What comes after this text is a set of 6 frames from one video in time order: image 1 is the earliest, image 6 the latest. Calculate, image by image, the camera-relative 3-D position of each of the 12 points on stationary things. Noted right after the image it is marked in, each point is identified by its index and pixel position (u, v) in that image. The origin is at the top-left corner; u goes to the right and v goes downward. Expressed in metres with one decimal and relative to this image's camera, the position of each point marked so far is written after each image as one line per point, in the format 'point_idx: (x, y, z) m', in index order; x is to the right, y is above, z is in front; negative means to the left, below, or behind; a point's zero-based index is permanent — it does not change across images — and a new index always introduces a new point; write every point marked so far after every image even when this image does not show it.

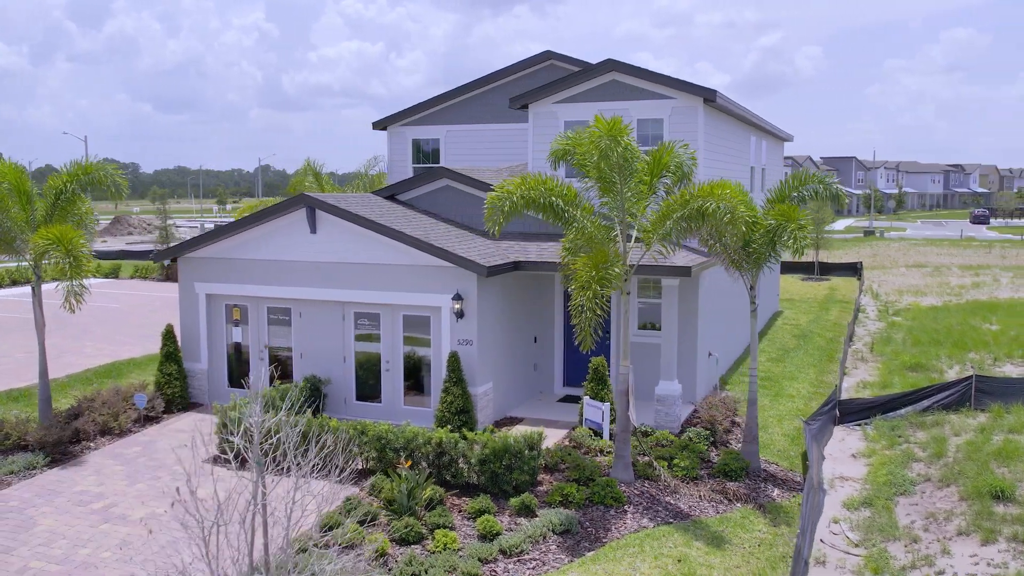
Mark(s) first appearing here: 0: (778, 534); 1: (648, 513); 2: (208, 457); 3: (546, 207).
0: (+3.2, -3.0, +9.5) m
1: (+1.7, -2.8, +9.7) m
2: (-4.6, -2.5, +11.8) m
3: (+0.5, +1.0, +9.9) m
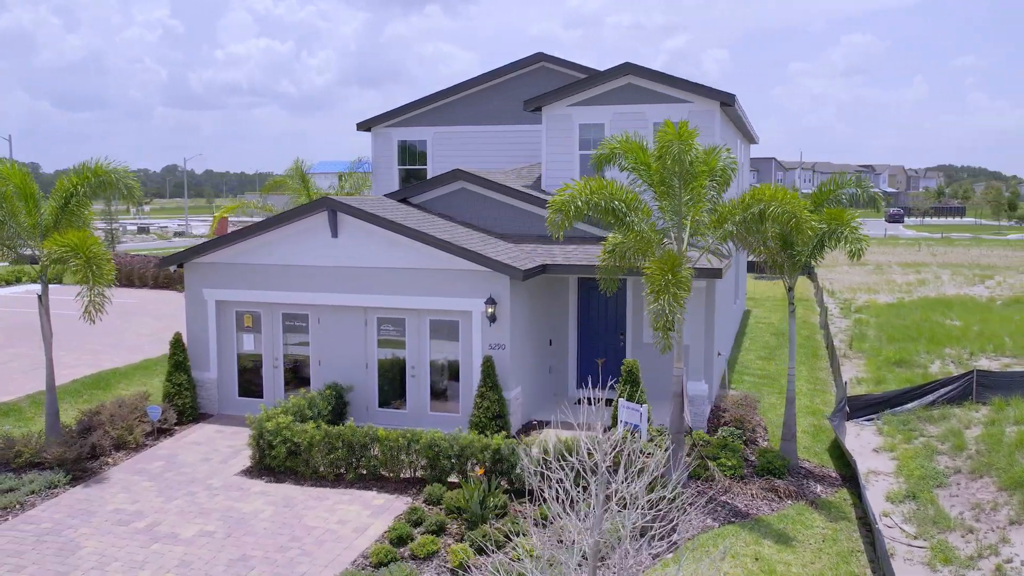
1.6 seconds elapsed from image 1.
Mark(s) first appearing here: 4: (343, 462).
0: (+4.0, -3.0, +9.8) m
1: (+2.5, -2.8, +9.8) m
2: (-3.9, -2.6, +11.4) m
3: (+1.3, +0.9, +9.9) m
4: (-2.3, -2.4, +10.9) m
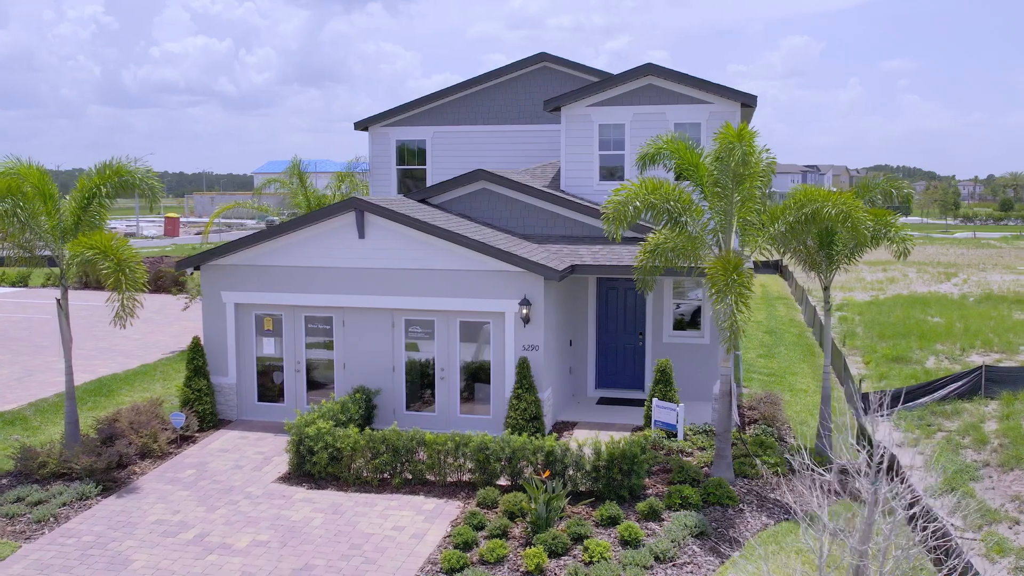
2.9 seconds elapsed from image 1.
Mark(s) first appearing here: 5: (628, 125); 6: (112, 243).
0: (+4.7, -3.0, +9.9) m
1: (+3.2, -2.8, +9.9) m
2: (-3.3, -2.7, +11.1) m
3: (+1.9, +0.9, +9.9) m
4: (-1.7, -2.4, +10.7) m
5: (+2.2, +3.1, +14.9) m
6: (-5.5, +0.6, +11.0) m
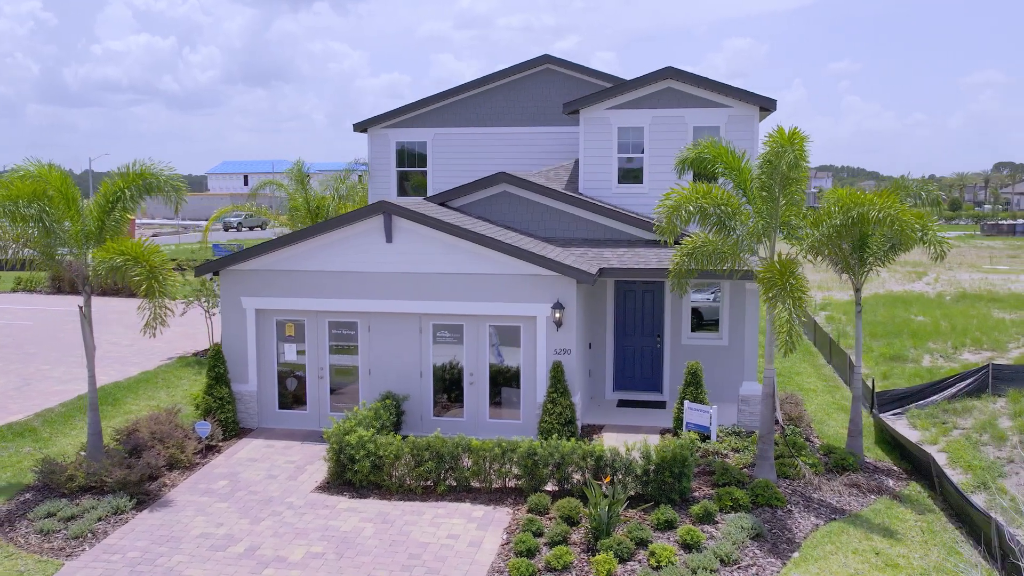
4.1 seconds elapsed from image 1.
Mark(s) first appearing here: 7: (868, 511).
0: (+5.4, -3.0, +10.1) m
1: (+3.8, -2.8, +10.0) m
2: (-2.7, -2.7, +10.9) m
3: (+2.6, +0.9, +10.0) m
4: (-1.1, -2.5, +10.6) m
5: (+2.6, +3.1, +15.0) m
6: (-5.0, +0.5, +10.7) m
7: (+4.6, -2.9, +10.2) m
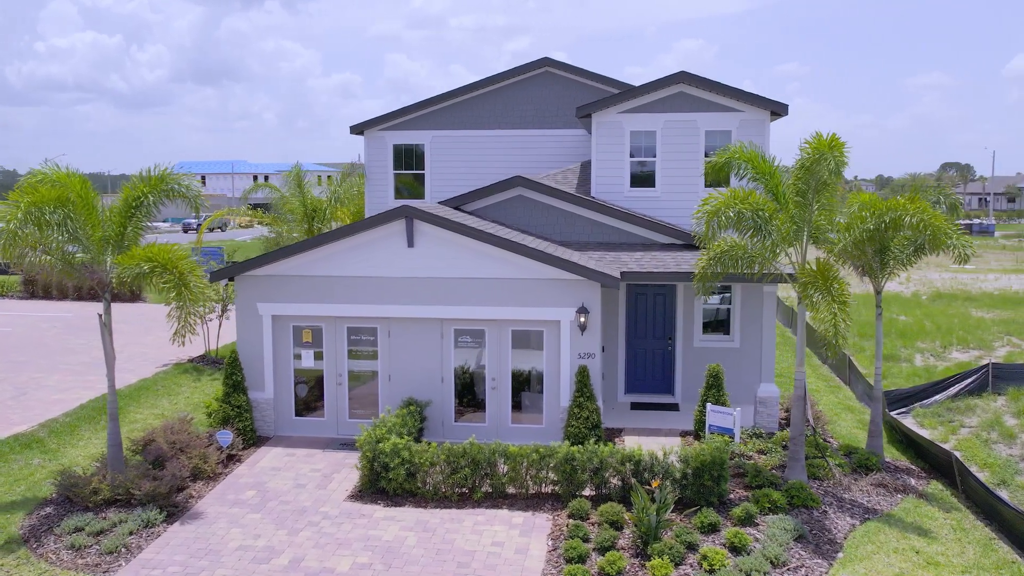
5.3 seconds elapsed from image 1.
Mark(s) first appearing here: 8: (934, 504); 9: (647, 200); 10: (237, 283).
0: (+5.9, -3.0, +10.4) m
1: (+4.3, -2.9, +10.2) m
2: (-2.2, -2.8, +10.7) m
3: (+3.0, +0.8, +10.1) m
4: (-0.6, -2.6, +10.5) m
5: (+2.8, +3.0, +15.1) m
6: (-4.5, +0.4, +10.4) m
7: (+5.1, -2.9, +10.4) m
8: (+5.8, -3.0, +10.7) m
9: (+2.6, +1.7, +15.3) m
10: (-4.6, +0.1, +13.2) m
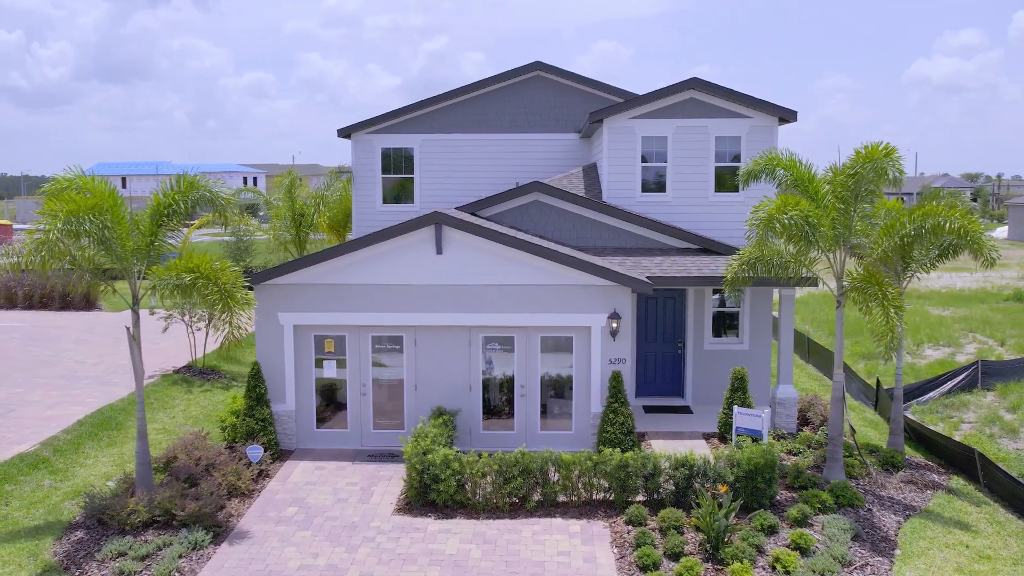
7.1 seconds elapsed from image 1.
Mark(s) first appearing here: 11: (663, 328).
0: (+6.5, -3.1, +10.8) m
1: (+5.0, -2.9, +10.5) m
2: (-1.6, -3.0, +10.5) m
3: (+3.7, +0.8, +10.3) m
4: (+0.1, -2.7, +10.4) m
5: (+3.1, +2.9, +15.3) m
6: (-3.8, +0.3, +10.0) m
7: (+5.8, -3.0, +10.8) m
8: (+6.4, -3.0, +11.2) m
9: (+2.9, +1.6, +15.5) m
10: (-4.1, -0.1, +12.8) m
11: (+3.0, -0.8, +15.8) m
